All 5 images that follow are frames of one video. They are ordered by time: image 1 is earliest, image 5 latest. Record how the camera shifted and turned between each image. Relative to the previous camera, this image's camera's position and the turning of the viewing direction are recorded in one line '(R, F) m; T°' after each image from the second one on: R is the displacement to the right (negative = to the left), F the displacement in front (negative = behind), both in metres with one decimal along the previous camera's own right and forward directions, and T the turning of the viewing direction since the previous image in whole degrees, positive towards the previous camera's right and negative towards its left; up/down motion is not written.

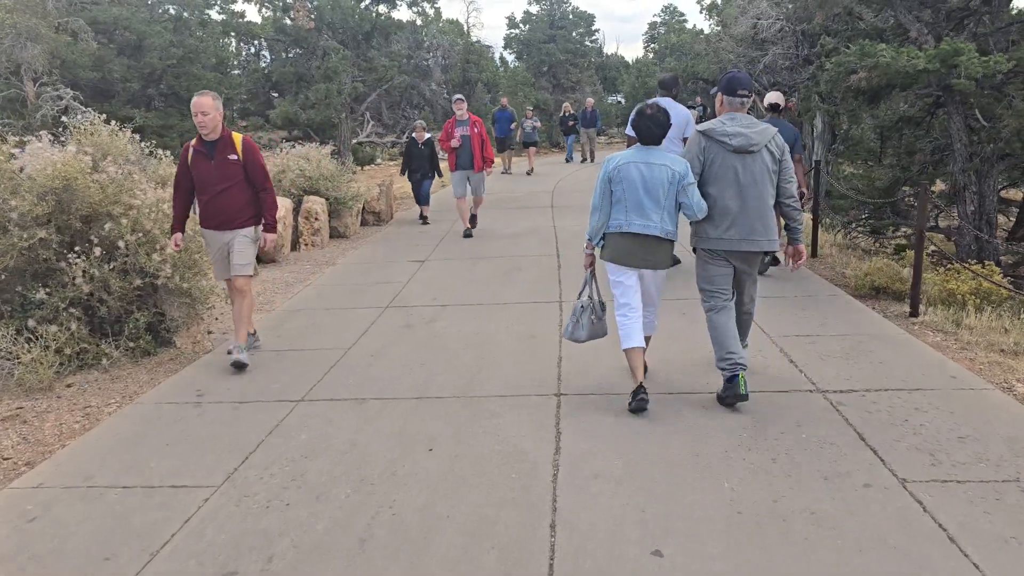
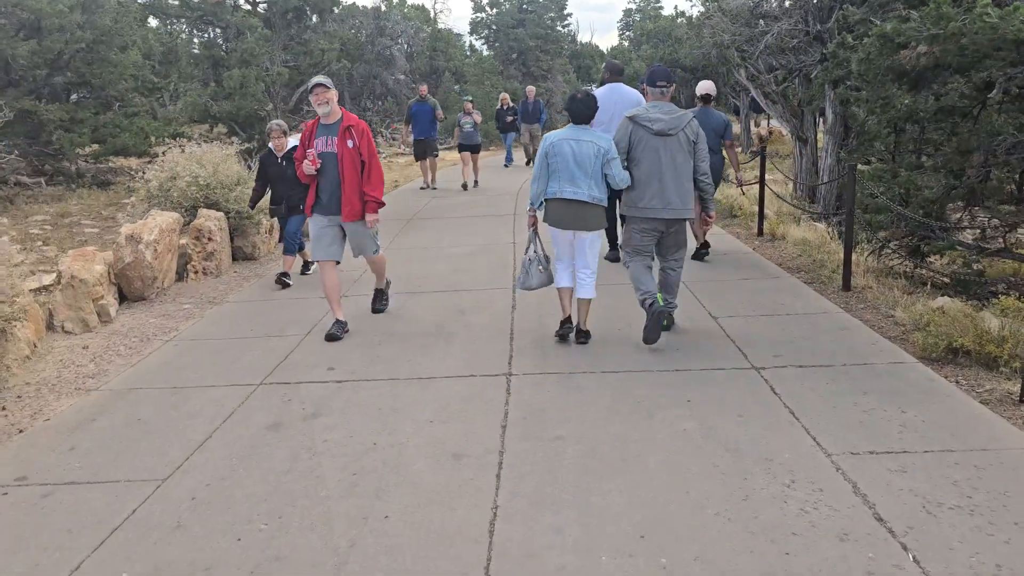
(+0.2, +2.1) m; +1°
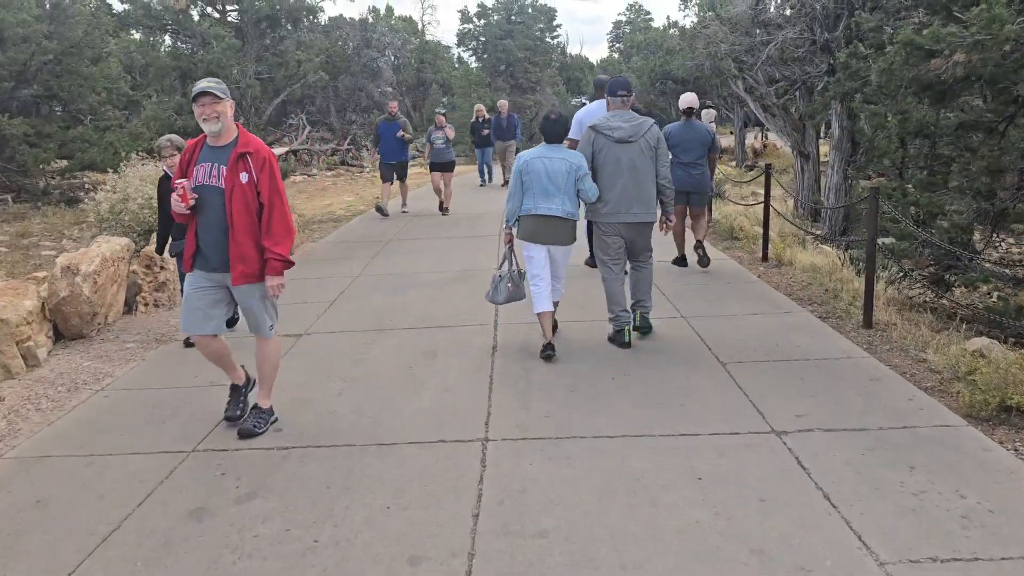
(+0.1, +0.7) m; +1°
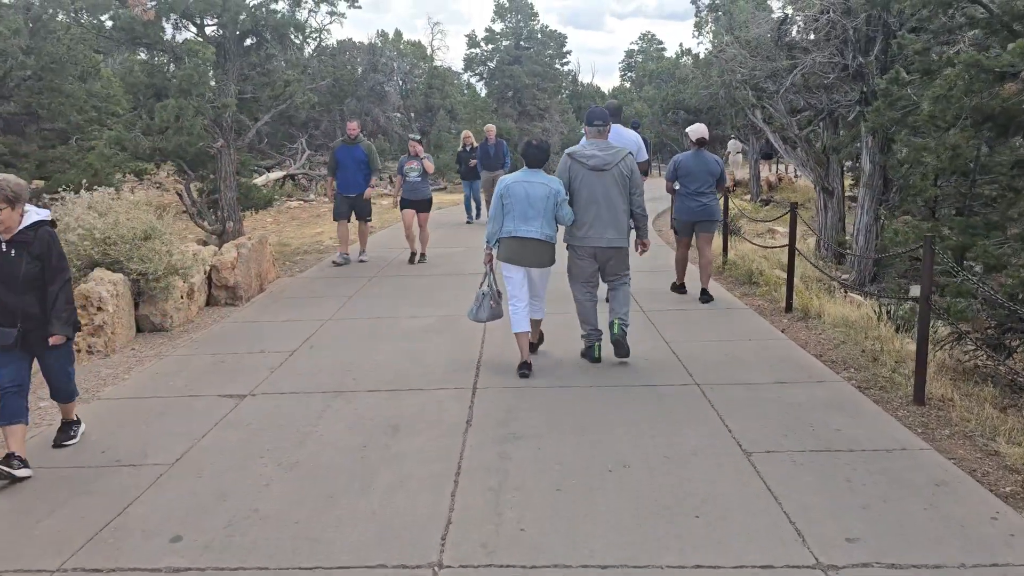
(+0.1, +1.0) m; 0°
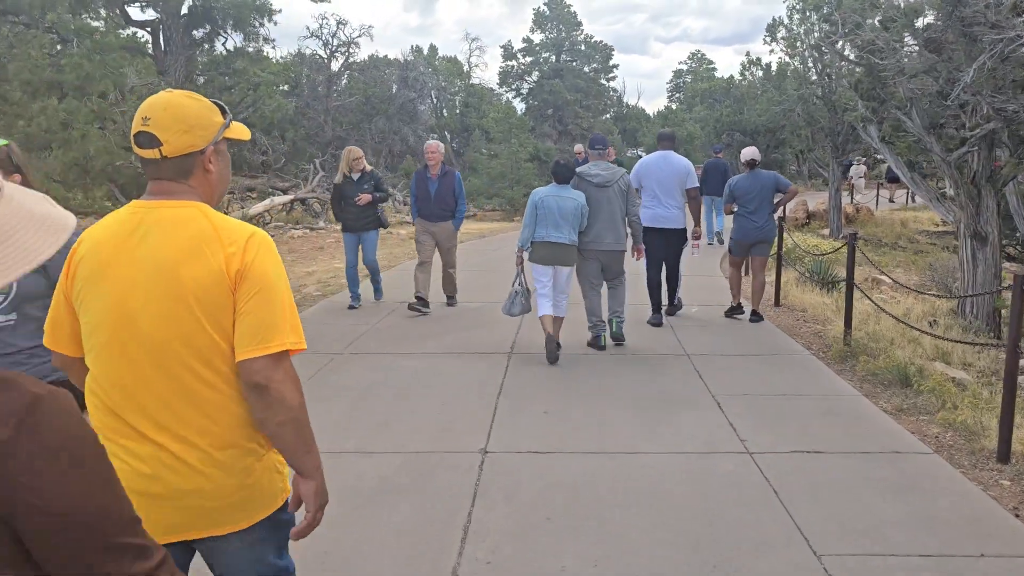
(+0.1, +3.0) m; -2°
